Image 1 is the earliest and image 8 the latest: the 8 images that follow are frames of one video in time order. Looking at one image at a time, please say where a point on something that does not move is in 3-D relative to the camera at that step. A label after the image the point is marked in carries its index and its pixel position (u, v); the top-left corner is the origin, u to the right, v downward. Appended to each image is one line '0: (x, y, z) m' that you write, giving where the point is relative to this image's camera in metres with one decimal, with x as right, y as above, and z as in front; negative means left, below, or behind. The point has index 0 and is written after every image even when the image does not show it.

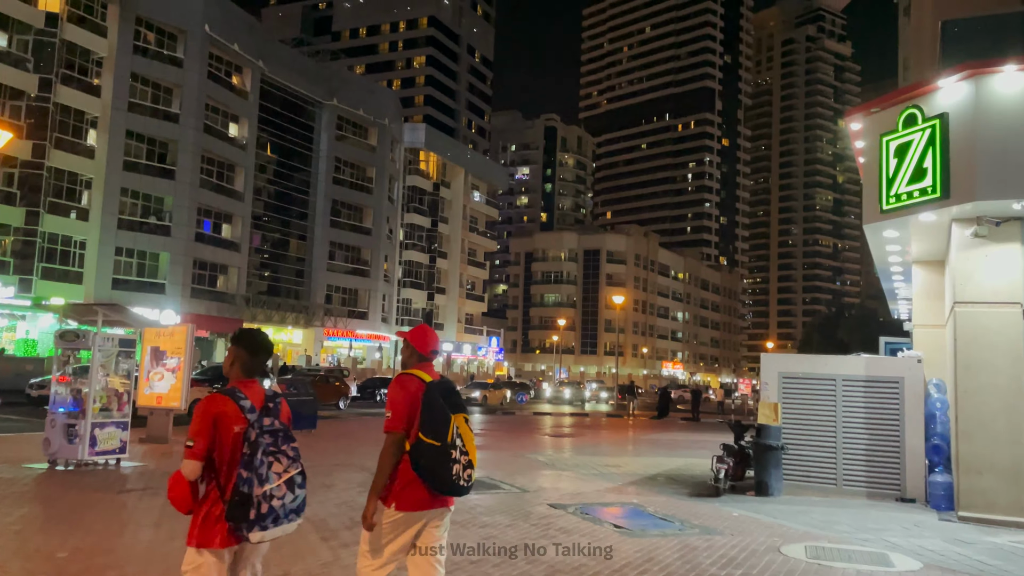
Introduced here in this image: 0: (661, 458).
0: (+3.1, -3.6, +16.9) m
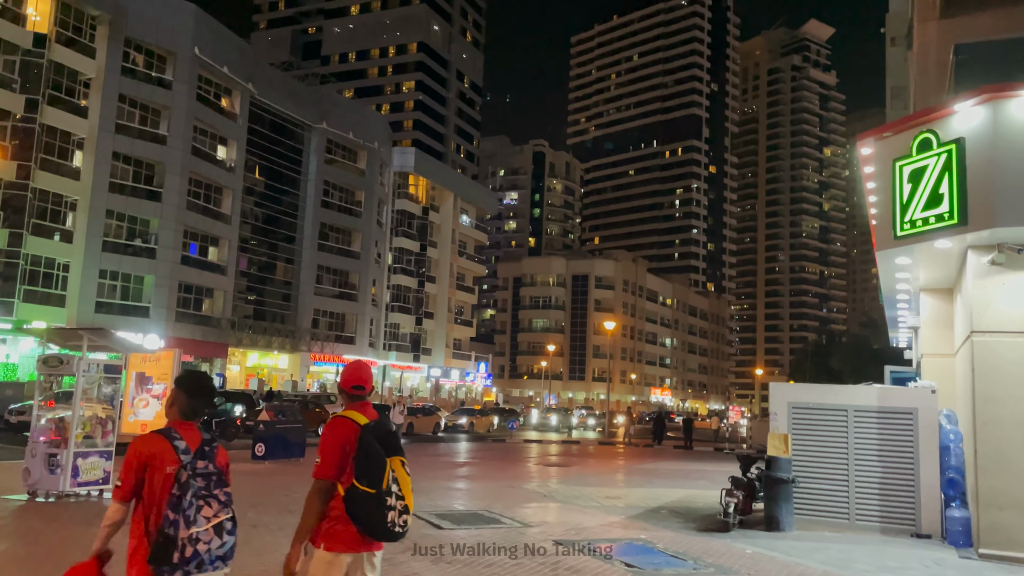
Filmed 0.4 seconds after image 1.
0: (+3.0, -4.1, +16.5) m
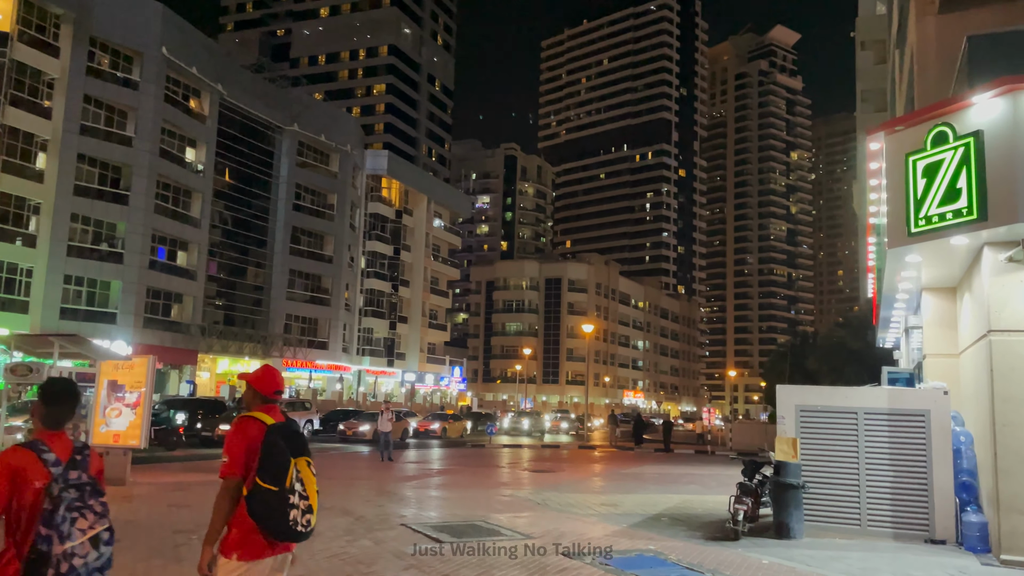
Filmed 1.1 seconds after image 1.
0: (+2.8, -4.2, +16.1) m
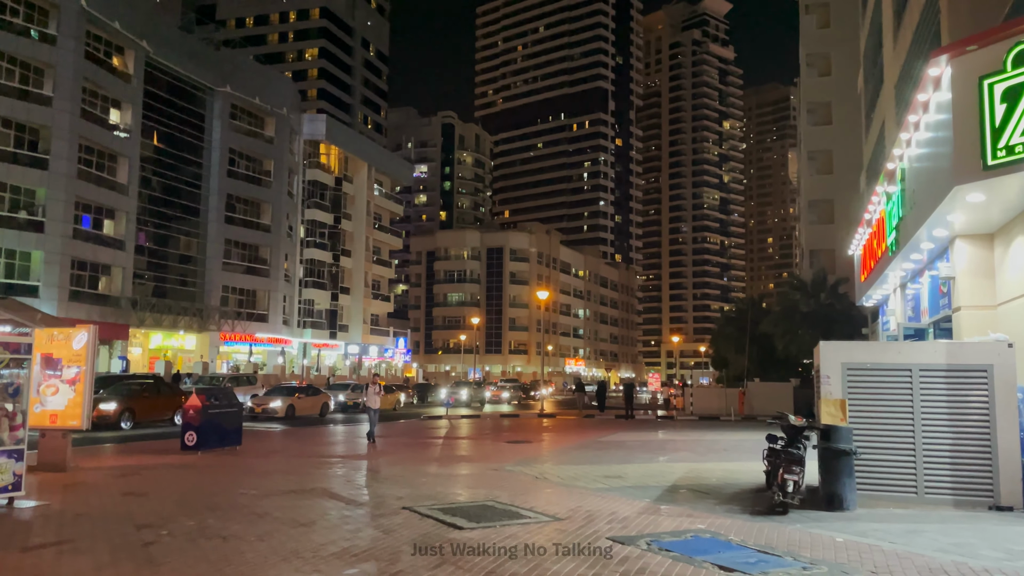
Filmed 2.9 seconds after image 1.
0: (+2.6, -3.3, +15.1) m
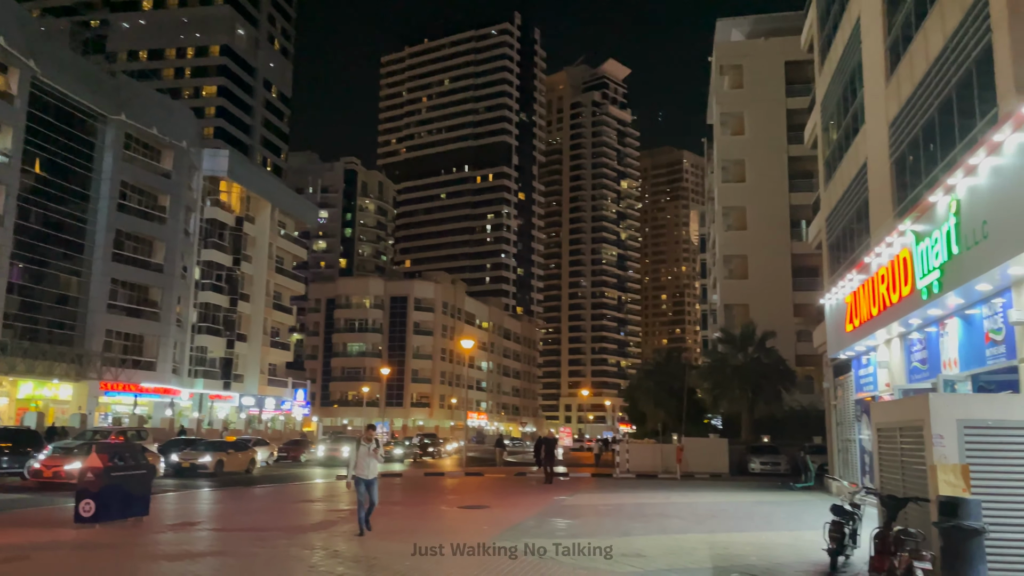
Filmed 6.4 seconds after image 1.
0: (+2.3, -4.1, +13.1) m
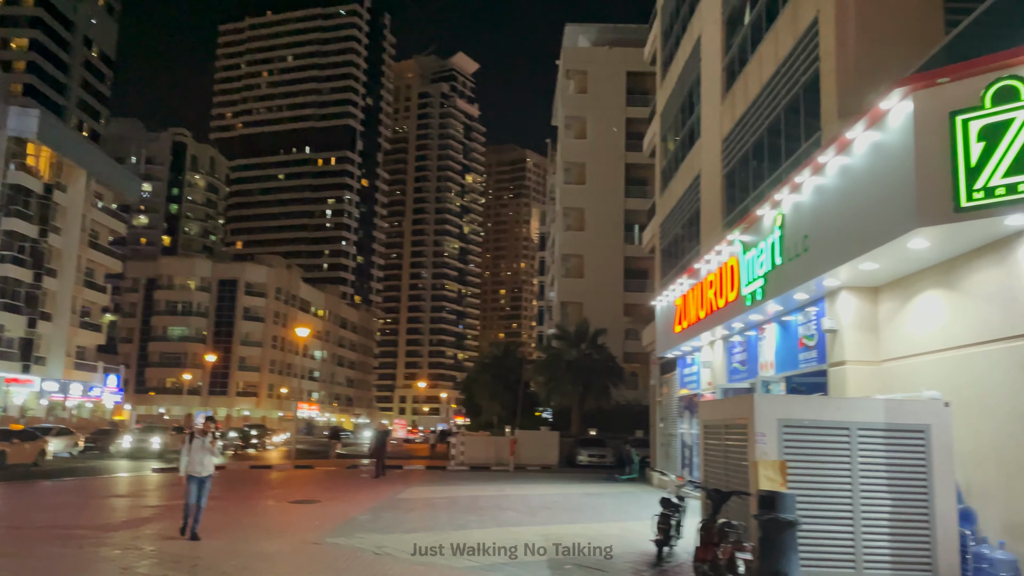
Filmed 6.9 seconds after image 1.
0: (-0.4, -4.0, +13.2) m
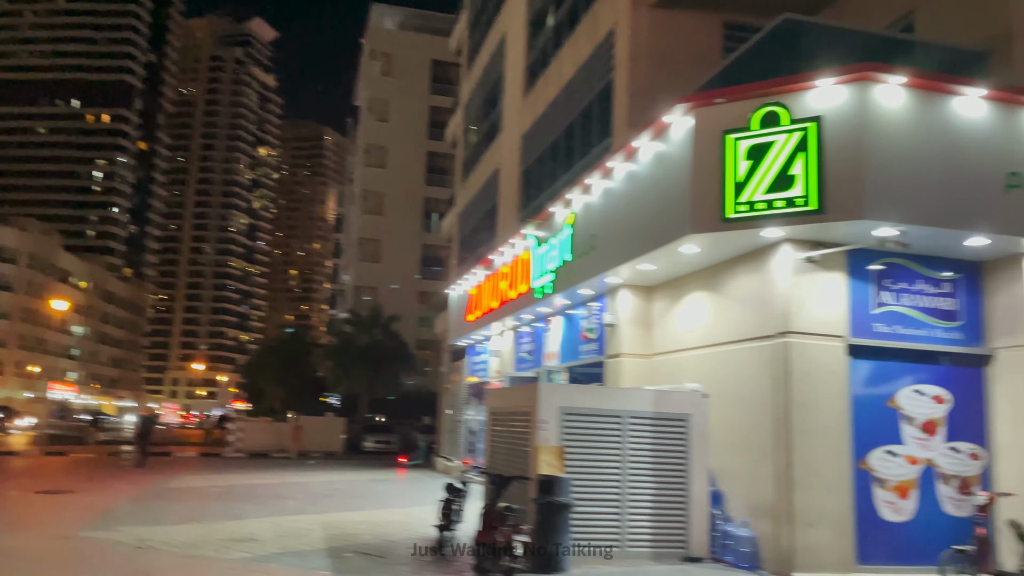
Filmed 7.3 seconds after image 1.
0: (-3.9, -3.7, +12.7) m
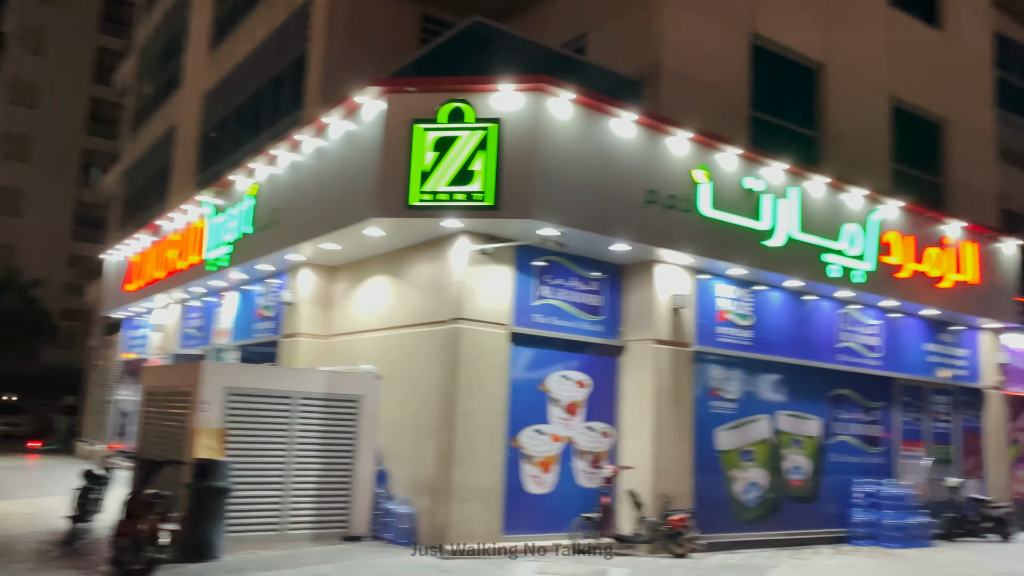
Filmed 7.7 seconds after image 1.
0: (-8.7, -3.0, +10.2) m
